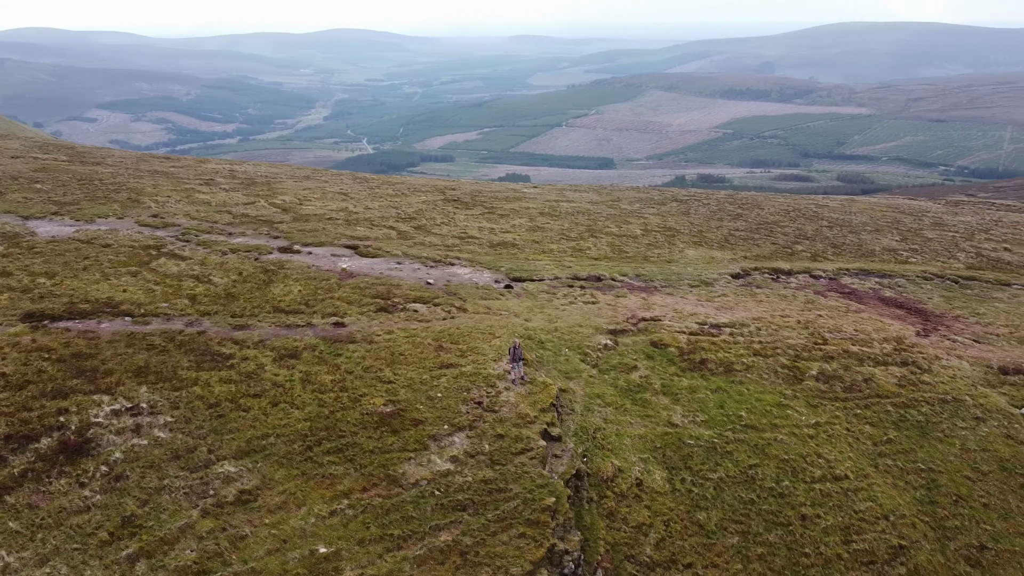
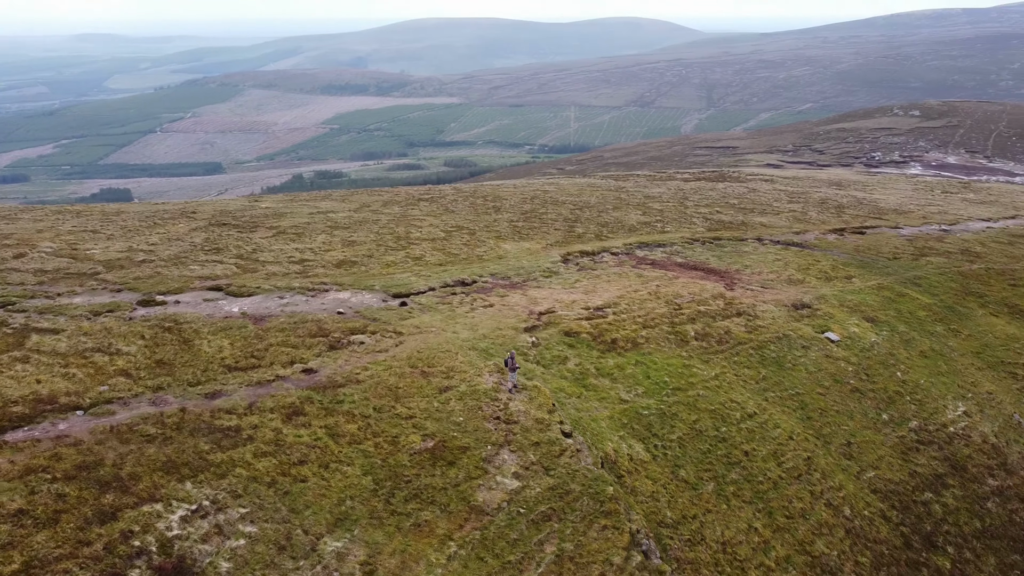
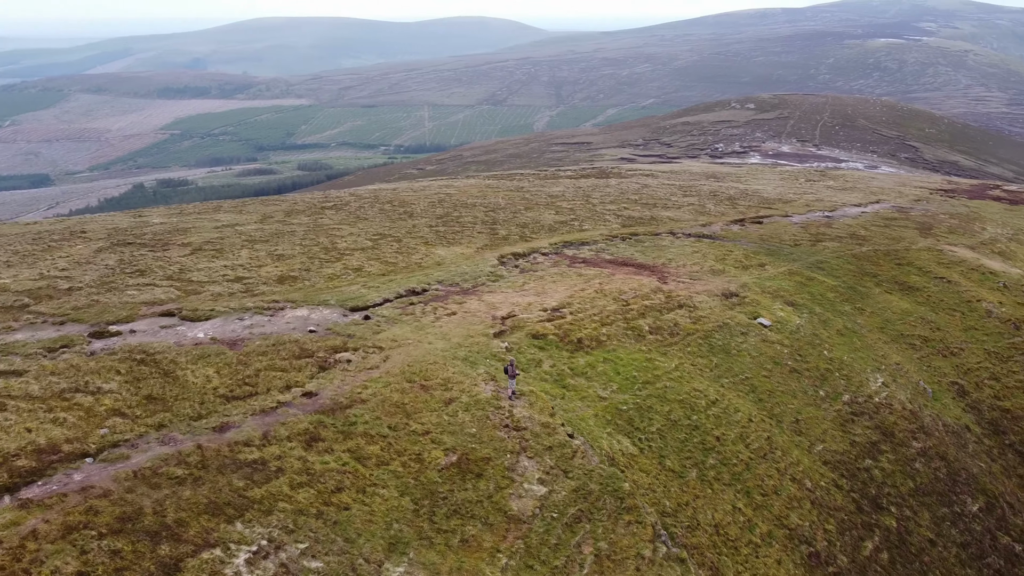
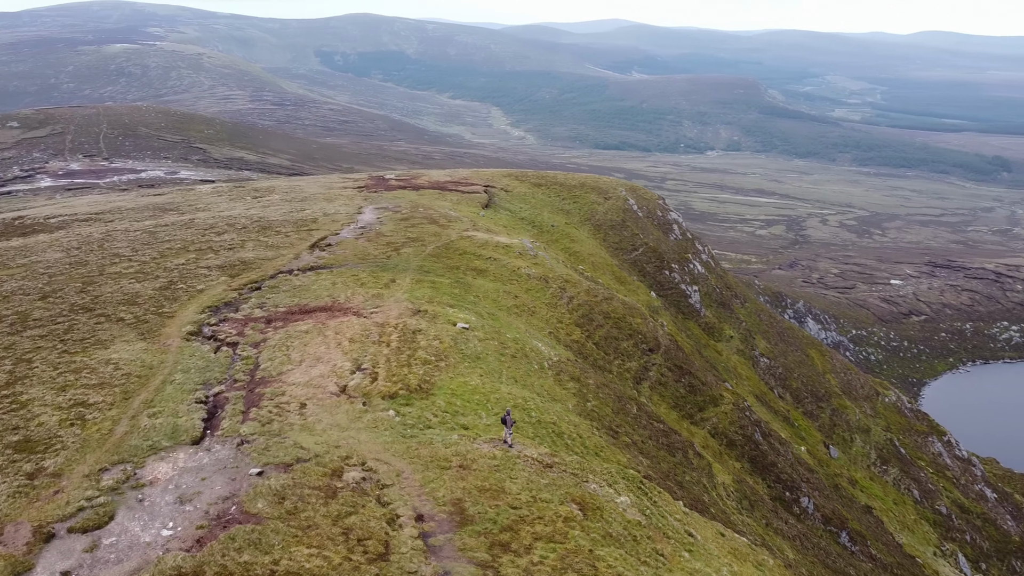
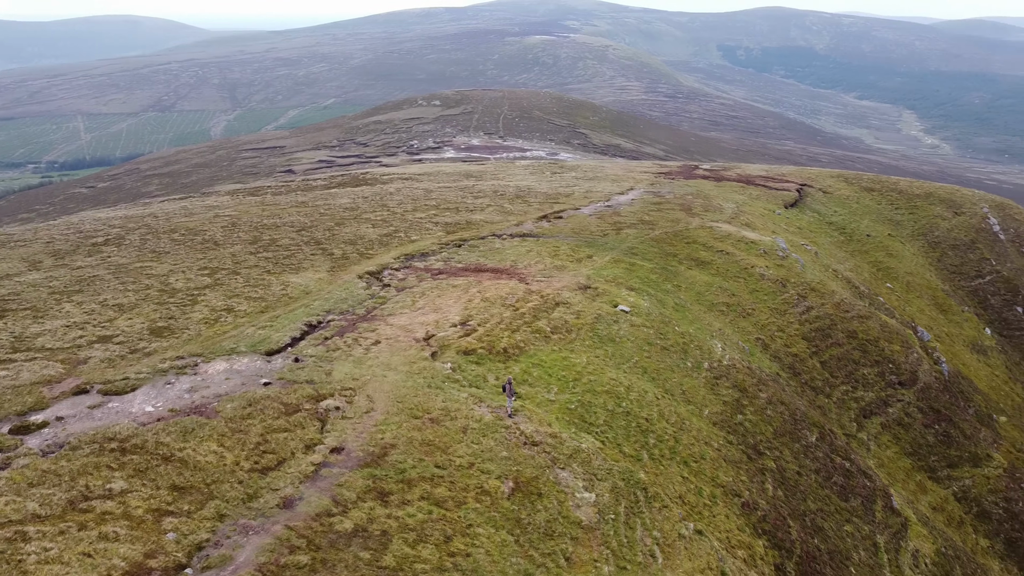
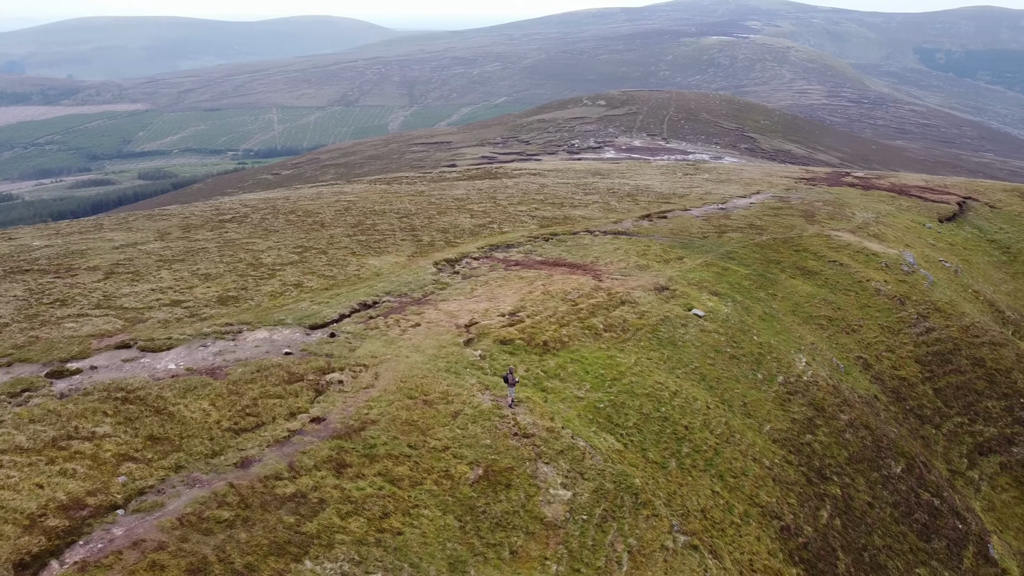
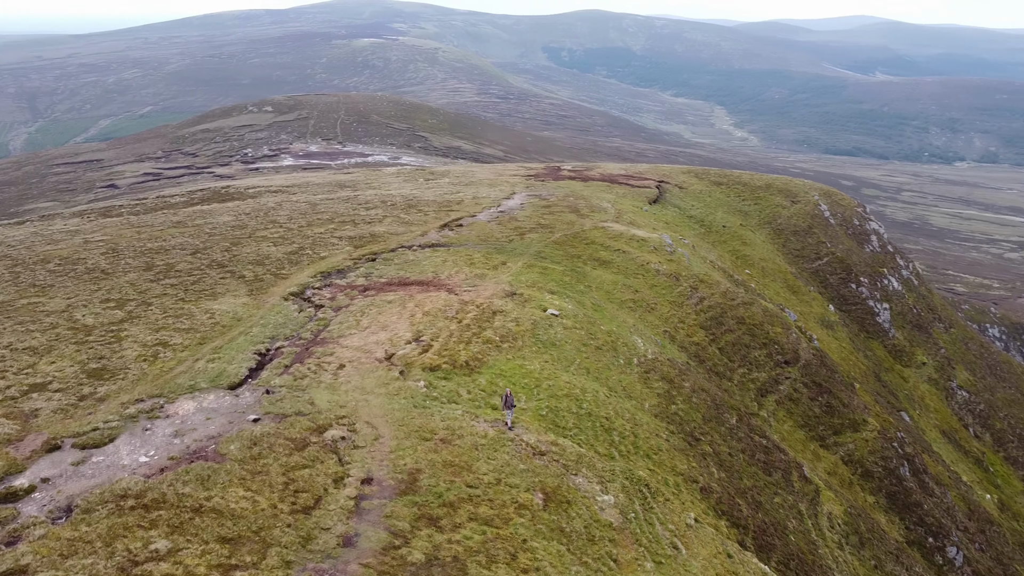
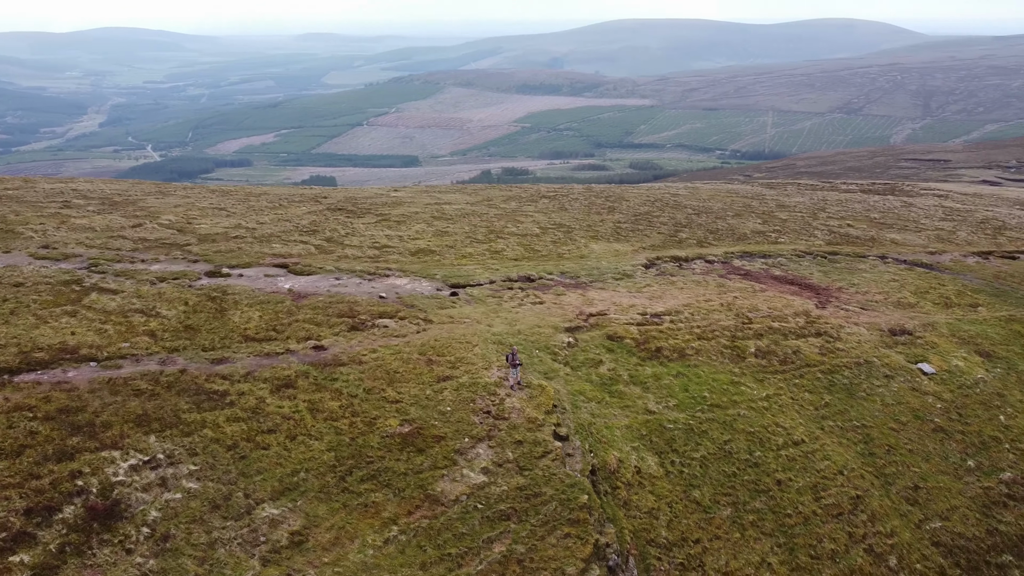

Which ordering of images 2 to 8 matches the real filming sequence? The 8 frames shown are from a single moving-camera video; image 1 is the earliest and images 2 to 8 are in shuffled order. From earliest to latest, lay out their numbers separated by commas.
8, 2, 3, 6, 5, 7, 4
